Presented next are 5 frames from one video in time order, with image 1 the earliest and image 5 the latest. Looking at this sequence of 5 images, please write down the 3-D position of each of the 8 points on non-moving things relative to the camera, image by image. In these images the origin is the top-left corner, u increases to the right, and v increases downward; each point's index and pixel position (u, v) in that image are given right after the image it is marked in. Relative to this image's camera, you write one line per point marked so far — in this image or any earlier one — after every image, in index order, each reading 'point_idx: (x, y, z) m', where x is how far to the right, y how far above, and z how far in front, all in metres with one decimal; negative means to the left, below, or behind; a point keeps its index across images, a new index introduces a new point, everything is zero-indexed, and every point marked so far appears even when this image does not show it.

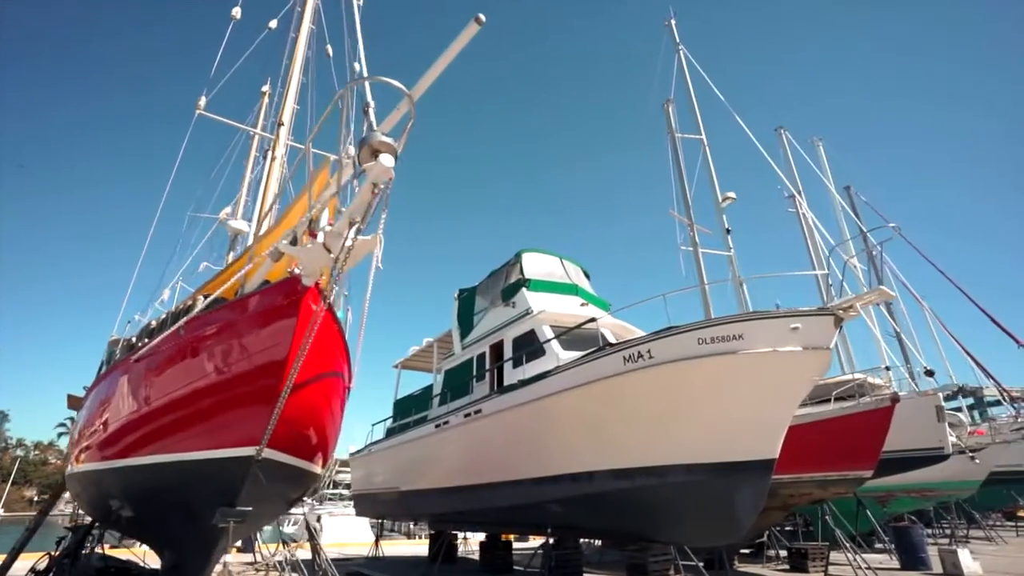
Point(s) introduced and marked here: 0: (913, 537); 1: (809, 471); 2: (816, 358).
0: (+6.8, -4.2, +9.1) m
1: (+4.7, -2.9, +8.6) m
2: (+3.2, -0.7, +5.9) m
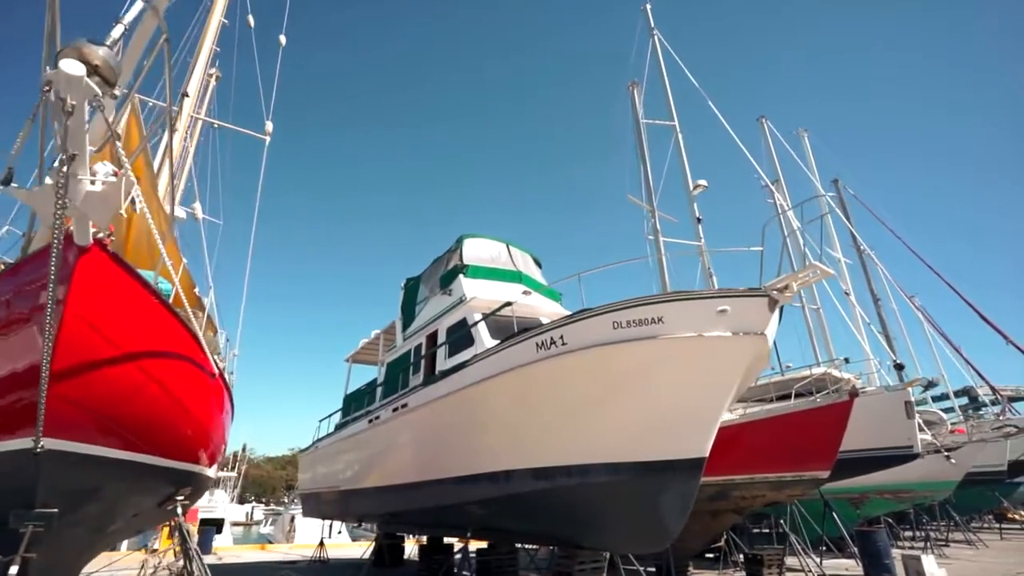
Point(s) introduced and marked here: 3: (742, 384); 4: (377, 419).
0: (+5.7, -4.0, +8.5) m
1: (+3.7, -2.7, +7.9) m
2: (+2.2, -0.5, +5.2) m
3: (+2.3, -1.0, +5.4) m
4: (-2.3, -2.2, +9.1) m
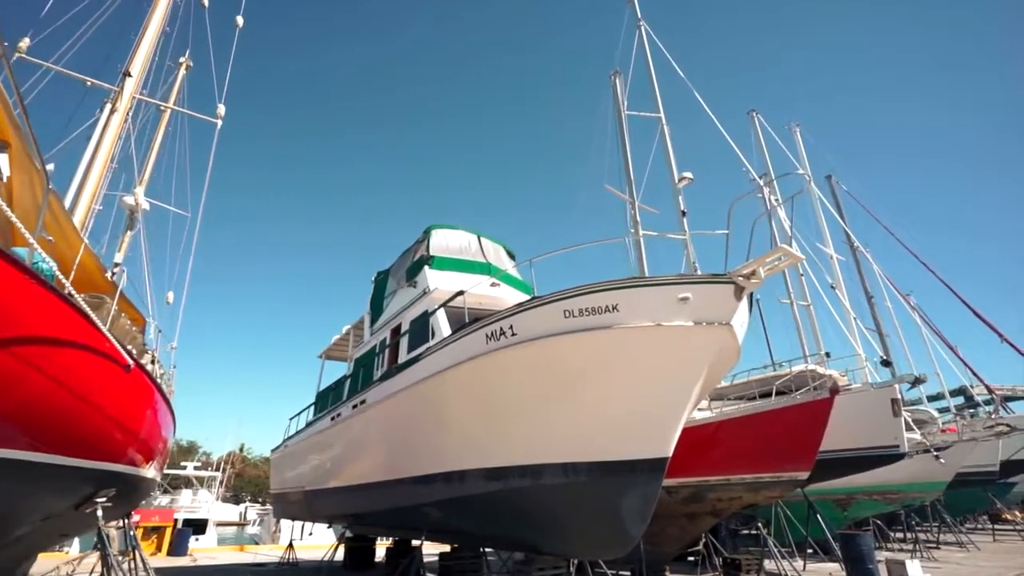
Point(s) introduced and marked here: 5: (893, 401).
0: (+5.2, -3.9, +8.1) m
1: (+3.2, -2.6, +7.6) m
2: (+1.7, -0.4, +4.9) m
3: (+1.8, -0.8, +5.1) m
4: (-2.8, -2.1, +8.7) m
5: (+6.3, -1.9, +9.0) m
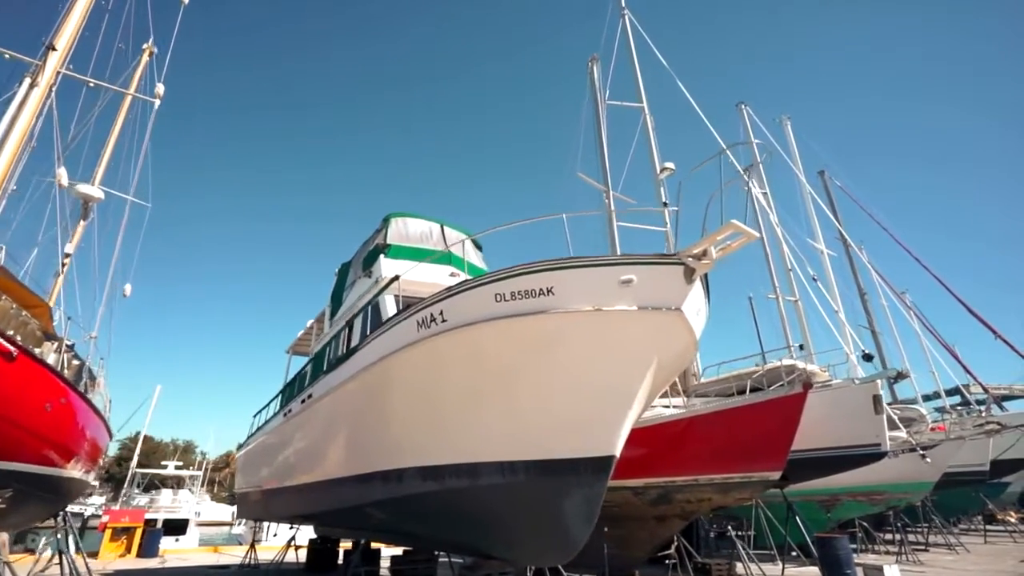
0: (+4.7, -3.7, +7.7) m
1: (+2.6, -2.4, +7.2) m
2: (+1.2, -0.3, +4.4) m
3: (+1.2, -0.7, +4.6) m
4: (-3.4, -1.9, +8.3) m
5: (+5.8, -1.7, +8.5) m
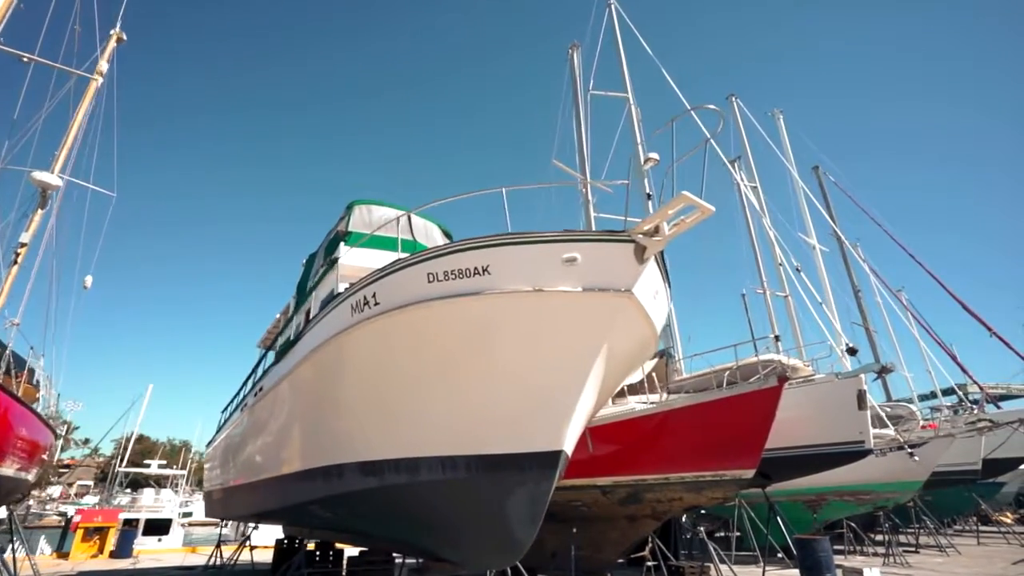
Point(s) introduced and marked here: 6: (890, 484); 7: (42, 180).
0: (+4.2, -3.6, +7.3) m
1: (+2.1, -2.3, +6.8) m
2: (+0.7, -0.1, +4.1) m
3: (+0.7, -0.5, +4.3) m
4: (-3.9, -1.7, +7.9) m
5: (+5.3, -1.6, +8.2) m
6: (+7.2, -3.7, +10.2) m
7: (-8.2, +1.9, +9.4) m
